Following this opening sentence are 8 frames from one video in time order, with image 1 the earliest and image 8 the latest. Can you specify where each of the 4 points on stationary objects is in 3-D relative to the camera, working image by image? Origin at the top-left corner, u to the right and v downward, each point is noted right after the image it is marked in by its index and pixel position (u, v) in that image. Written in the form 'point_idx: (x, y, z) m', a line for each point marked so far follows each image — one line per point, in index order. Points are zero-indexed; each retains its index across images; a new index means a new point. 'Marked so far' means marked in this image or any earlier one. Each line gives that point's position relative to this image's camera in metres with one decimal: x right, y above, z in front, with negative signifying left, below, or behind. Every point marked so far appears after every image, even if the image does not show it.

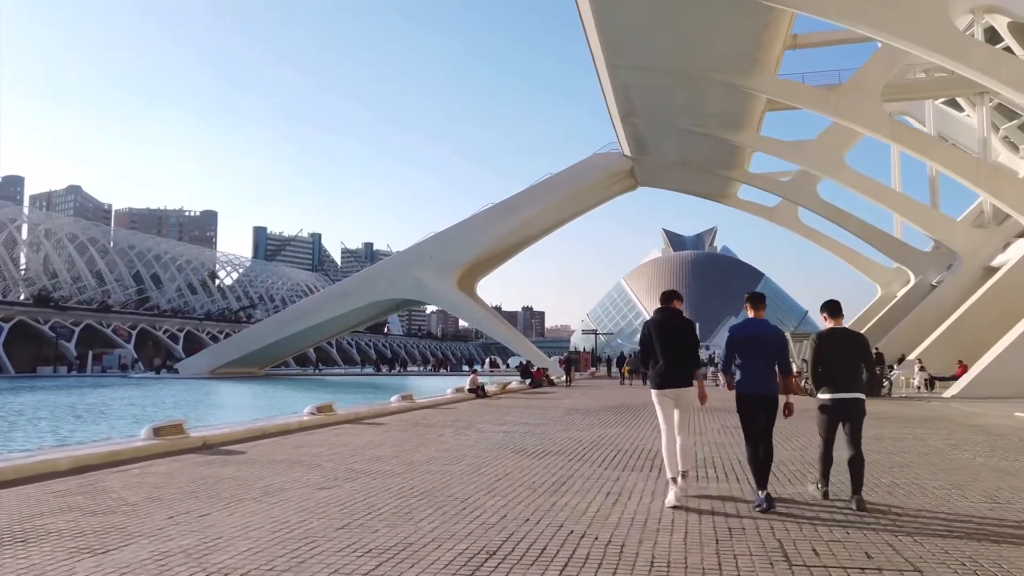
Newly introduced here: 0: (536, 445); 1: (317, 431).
0: (+0.2, -1.2, +6.3) m
1: (-1.8, -1.4, +7.7) m
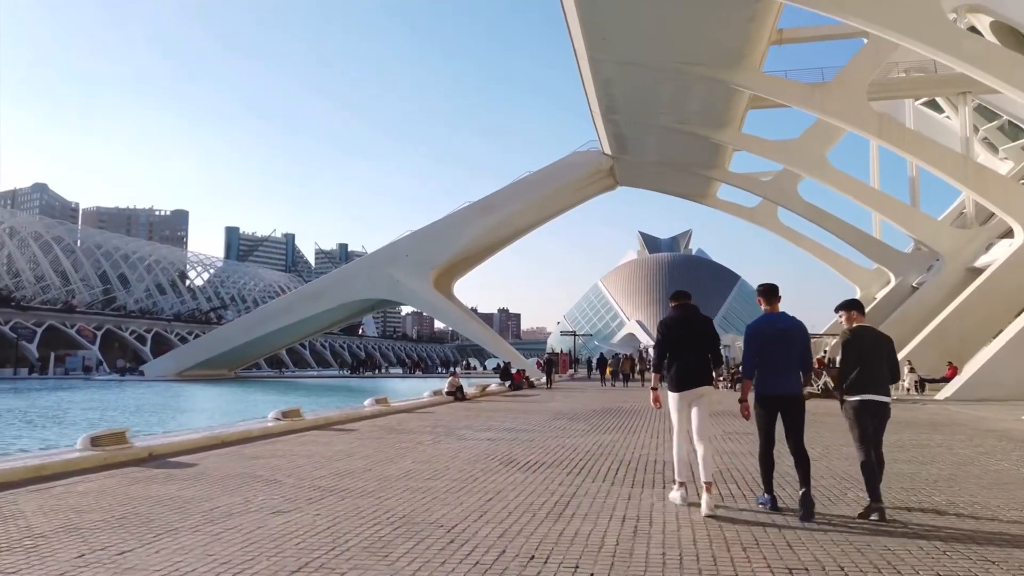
0: (+0.1, -1.2, +5.6) m
1: (-2.0, -1.3, +7.0) m
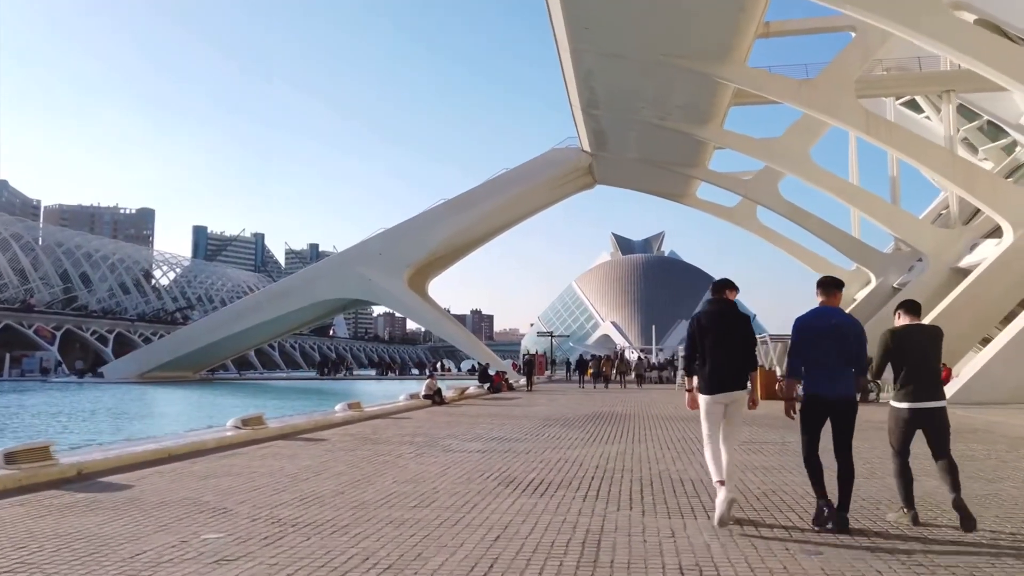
0: (+0.1, -1.1, +4.8) m
1: (-2.0, -1.2, +6.1) m
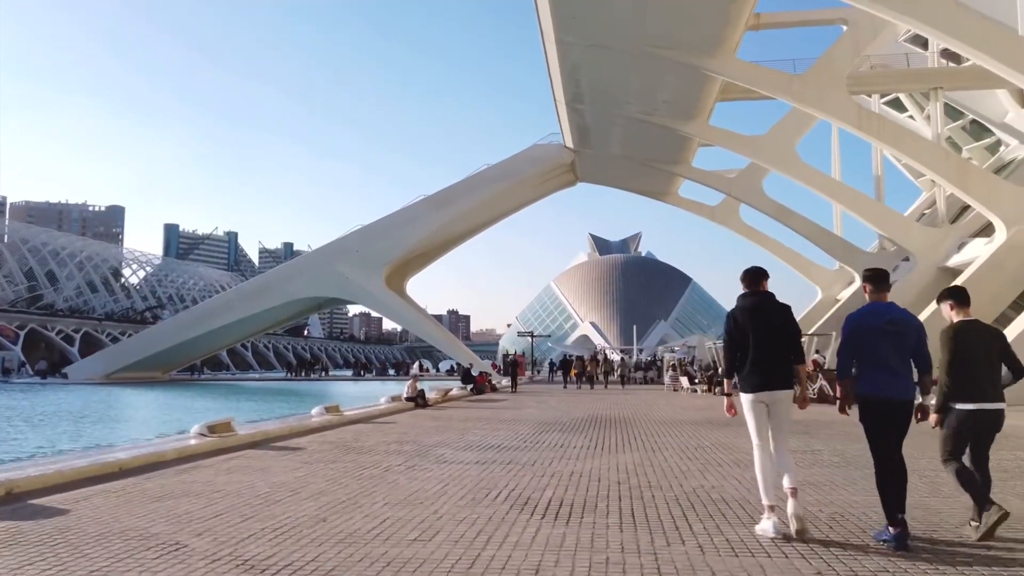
0: (+0.1, -1.0, +4.1) m
1: (-2.0, -1.2, +5.4) m
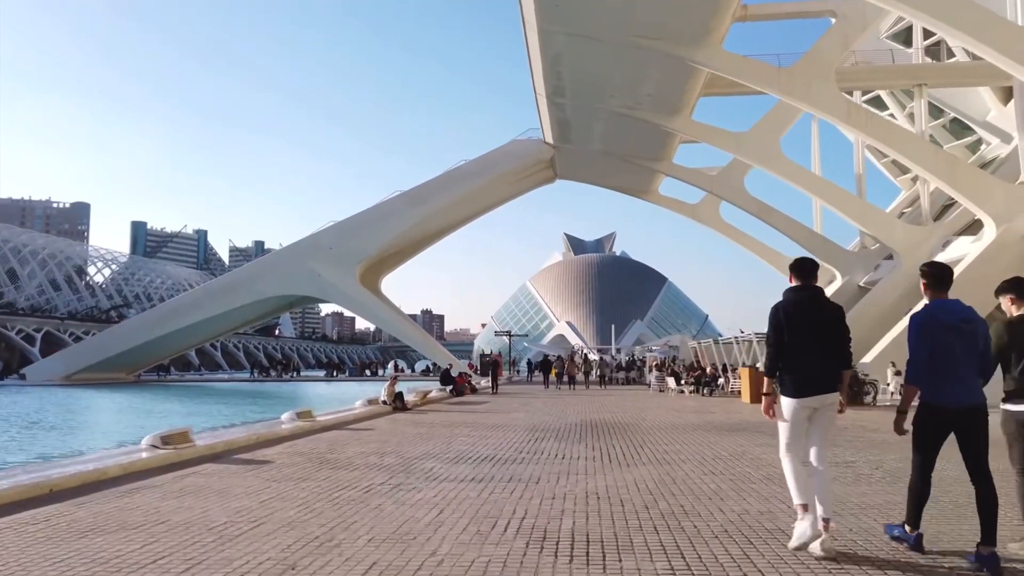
0: (+0.2, -1.0, +3.4) m
1: (-2.0, -1.1, +4.6) m
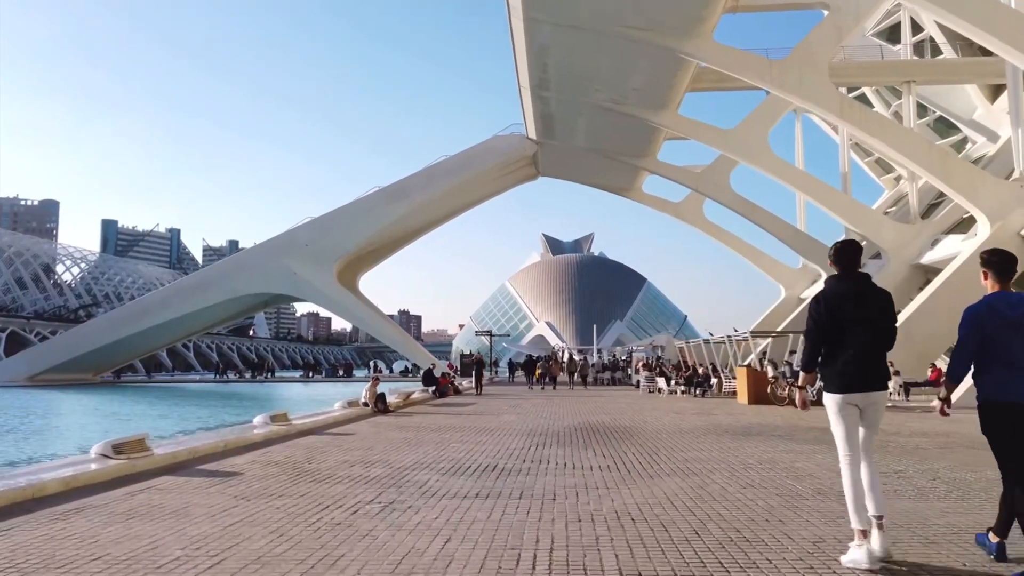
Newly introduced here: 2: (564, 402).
0: (+0.3, -0.9, +2.8) m
1: (-2.0, -1.0, +3.9) m
2: (+0.9, -1.9, +13.8) m
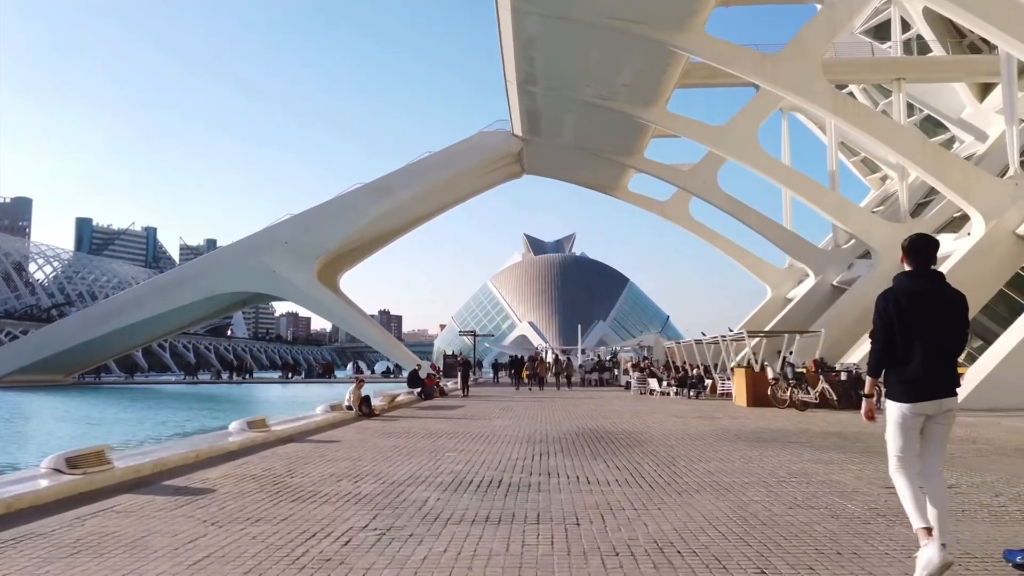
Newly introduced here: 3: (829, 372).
0: (+0.4, -0.8, +2.3) m
1: (-1.9, -1.0, +3.3) m
2: (+0.7, -1.9, +13.2) m
3: (+4.6, -1.2, +12.0) m
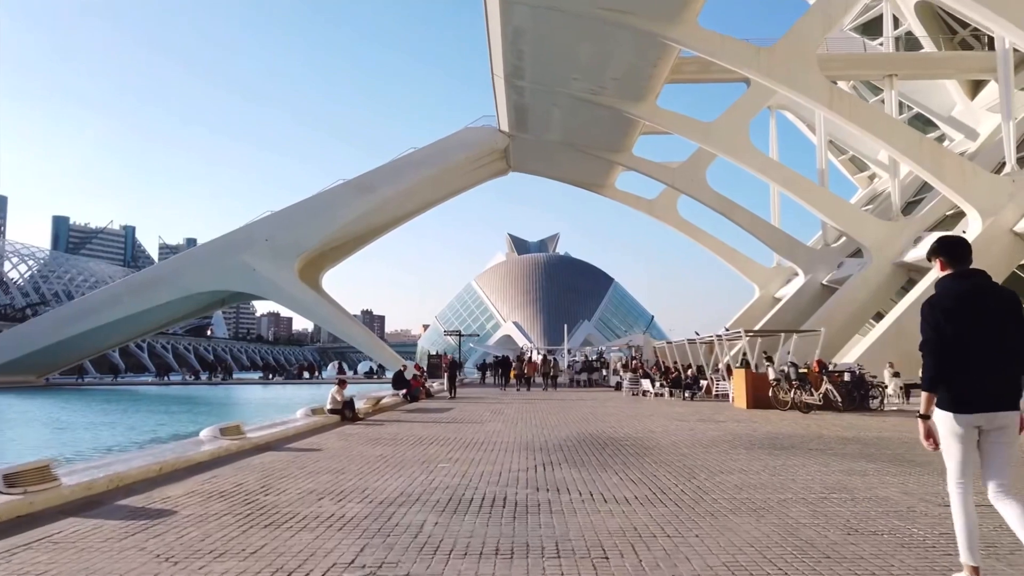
0: (+0.4, -0.8, +1.7) m
1: (-1.8, -0.9, +2.8) m
2: (+0.5, -1.8, +12.7) m
3: (+4.5, -1.2, +11.6) m
